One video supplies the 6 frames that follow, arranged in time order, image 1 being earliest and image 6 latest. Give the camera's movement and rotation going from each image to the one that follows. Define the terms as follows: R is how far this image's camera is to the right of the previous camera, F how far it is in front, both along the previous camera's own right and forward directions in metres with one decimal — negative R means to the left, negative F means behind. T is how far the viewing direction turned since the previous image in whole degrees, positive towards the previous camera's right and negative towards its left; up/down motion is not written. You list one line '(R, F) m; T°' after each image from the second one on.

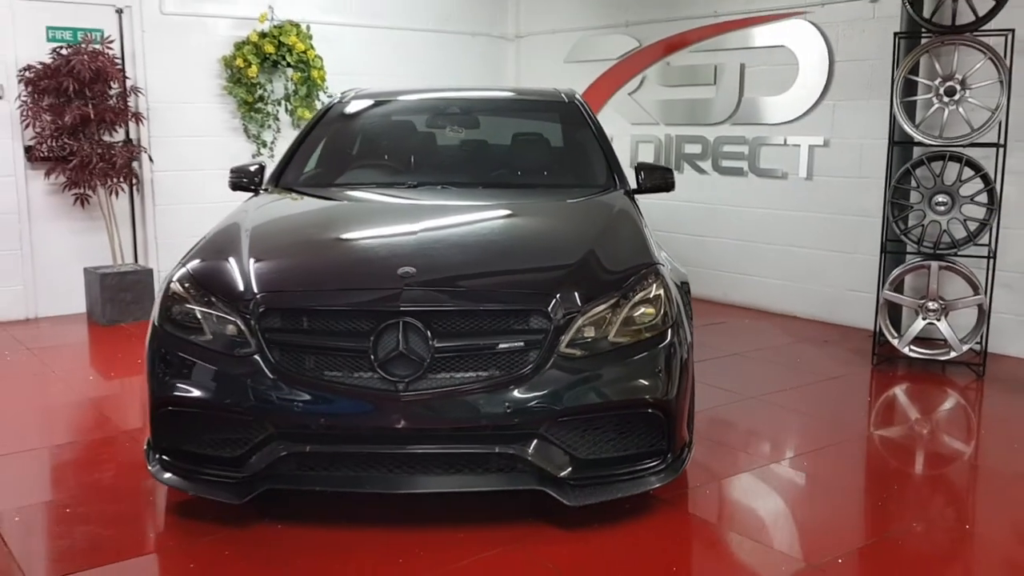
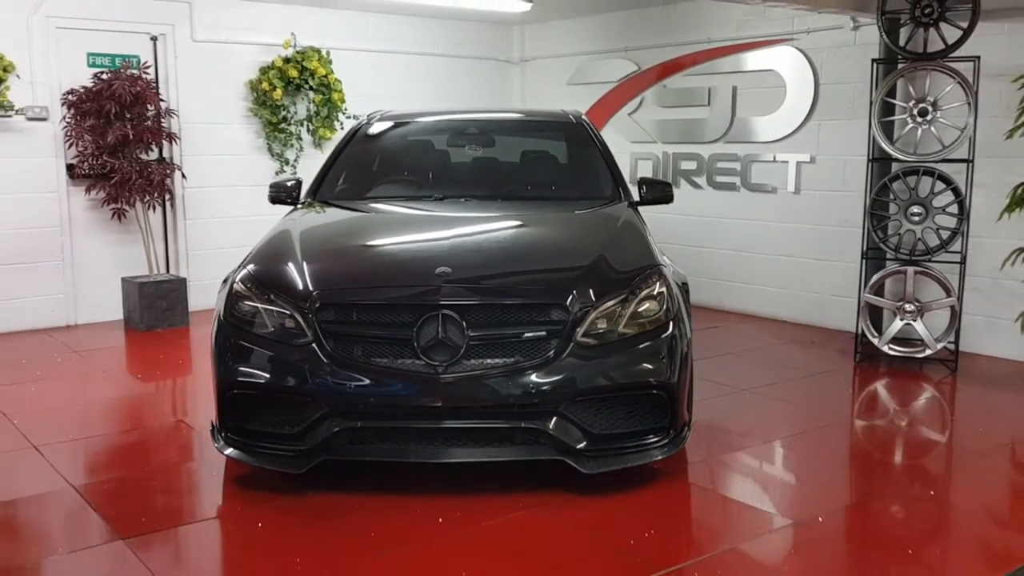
(-0.1, -0.4) m; 0°
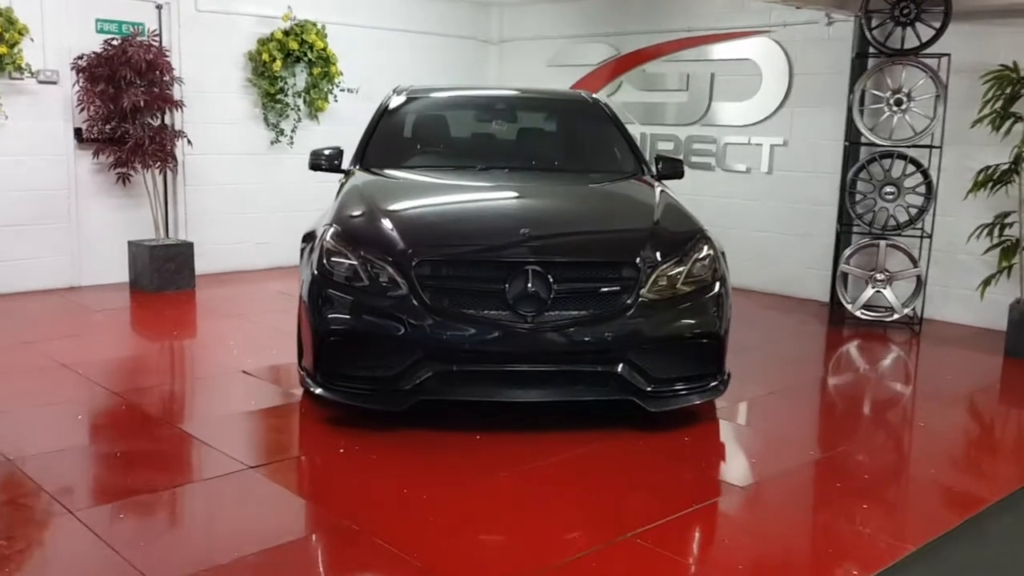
(-0.6, -0.3) m; +6°
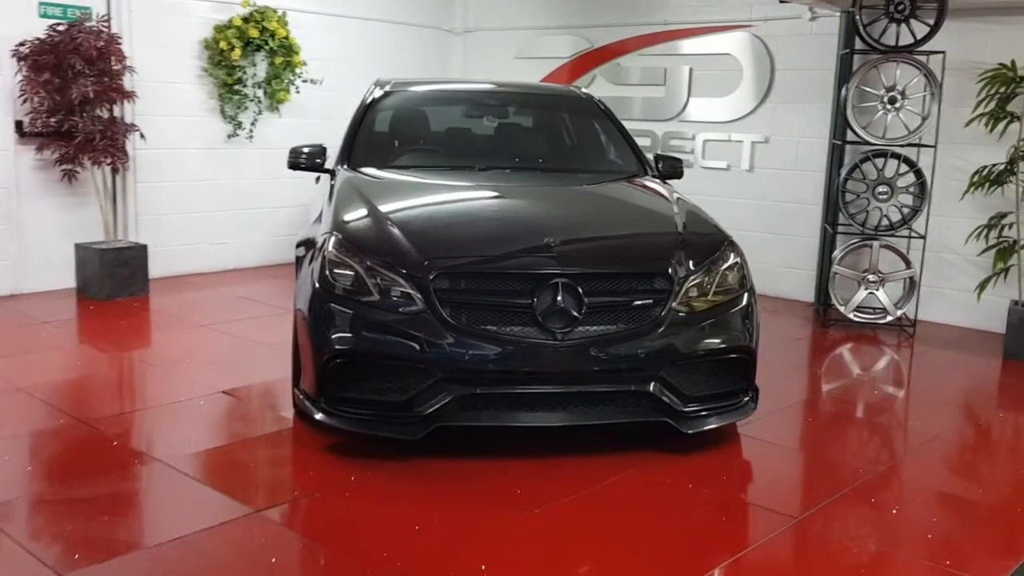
(-0.3, +0.3) m; +4°
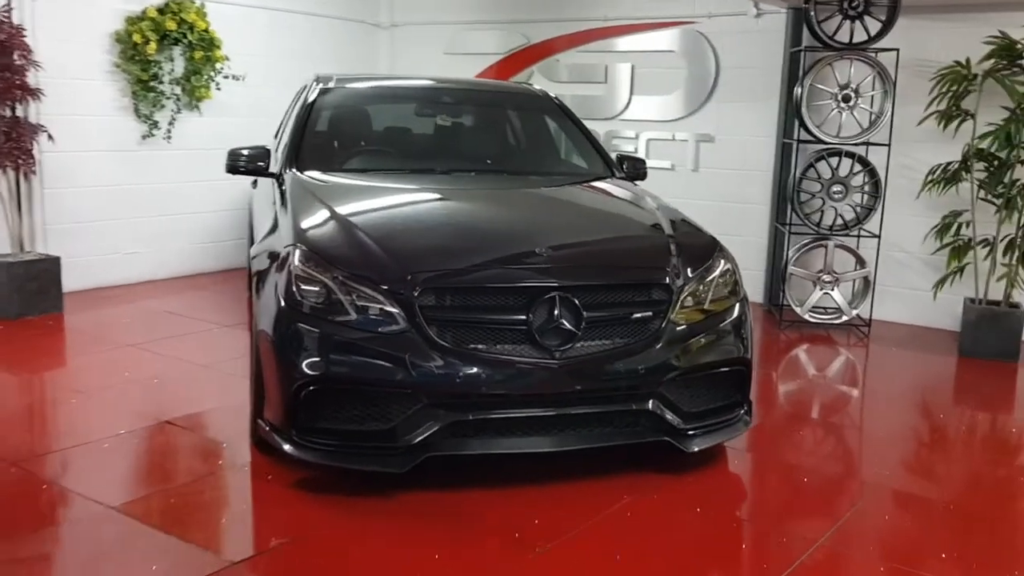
(-0.2, +0.3) m; +6°
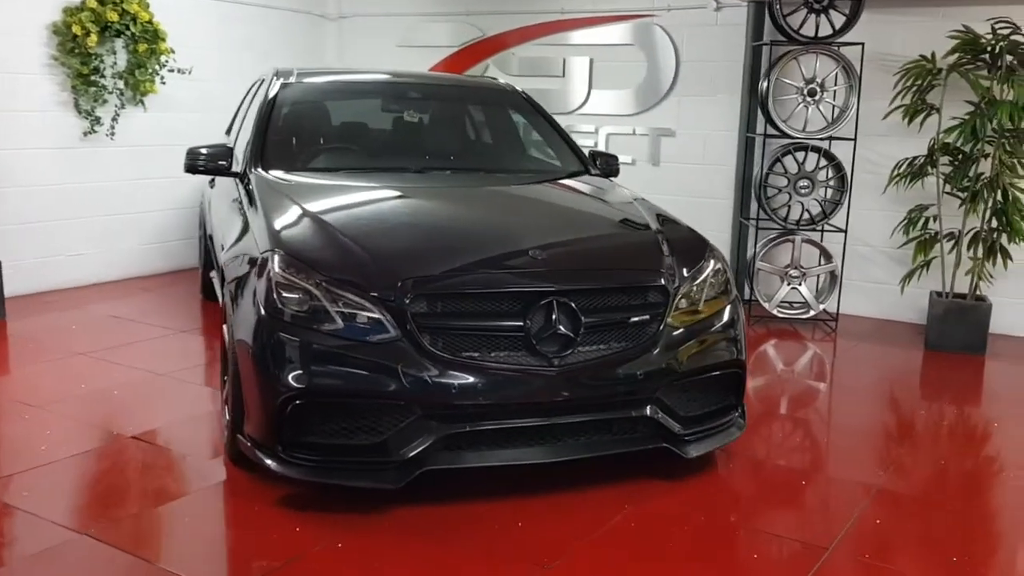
(-0.2, +0.1) m; +4°
